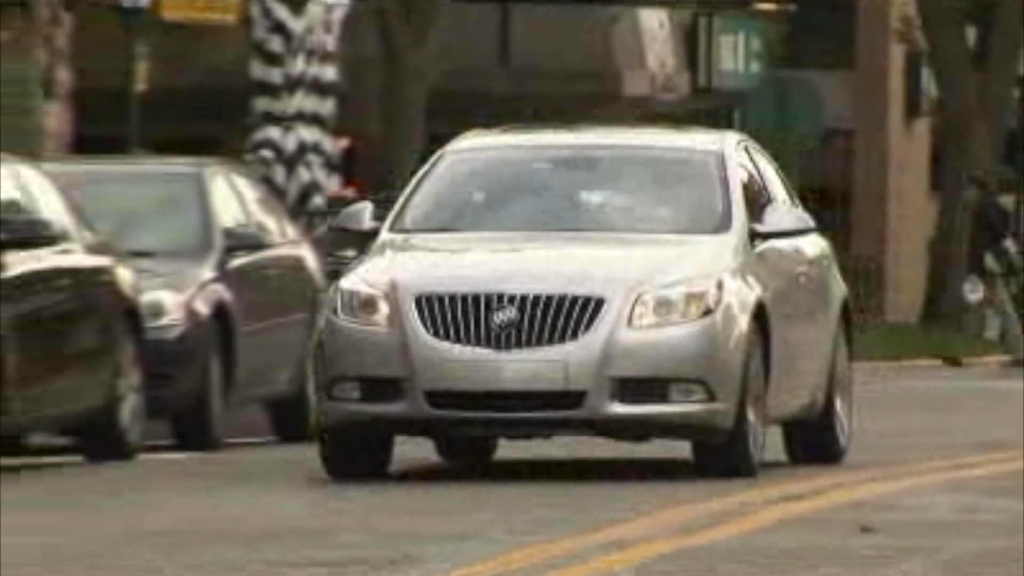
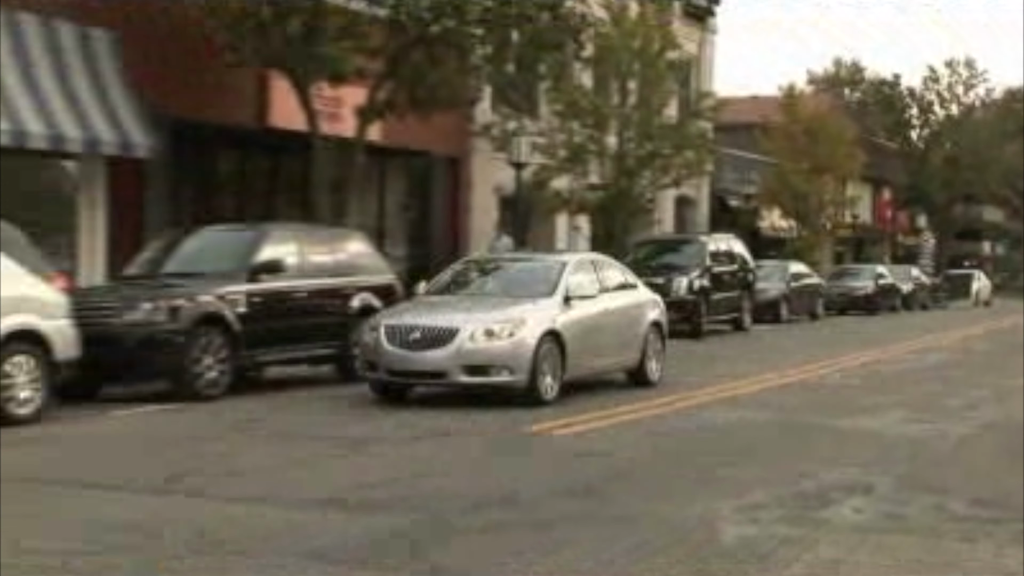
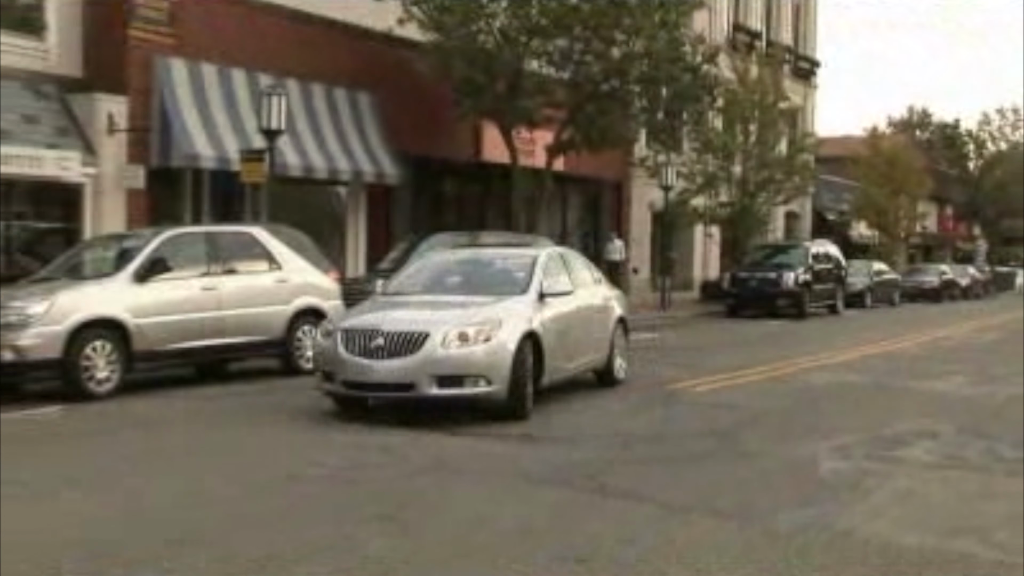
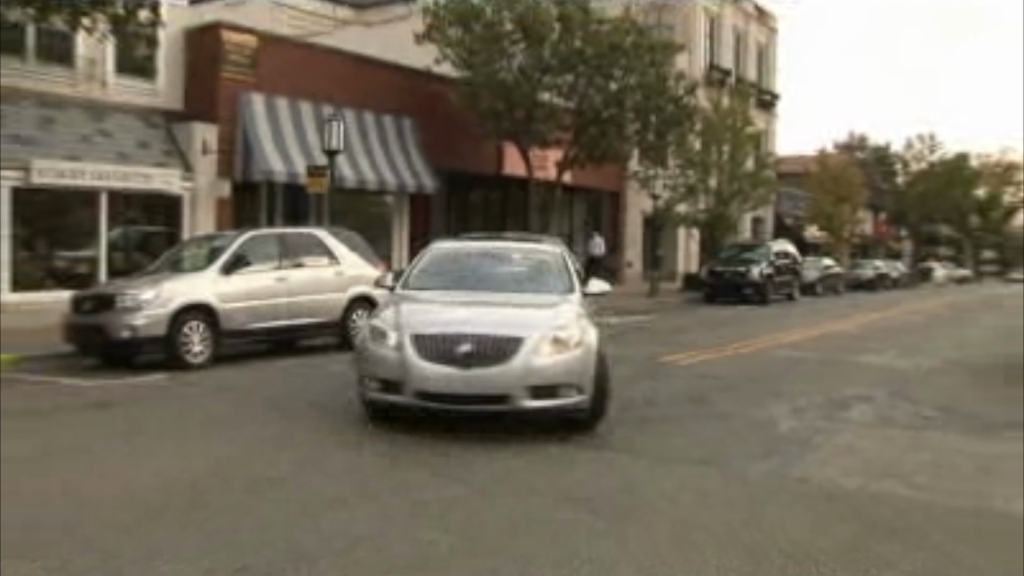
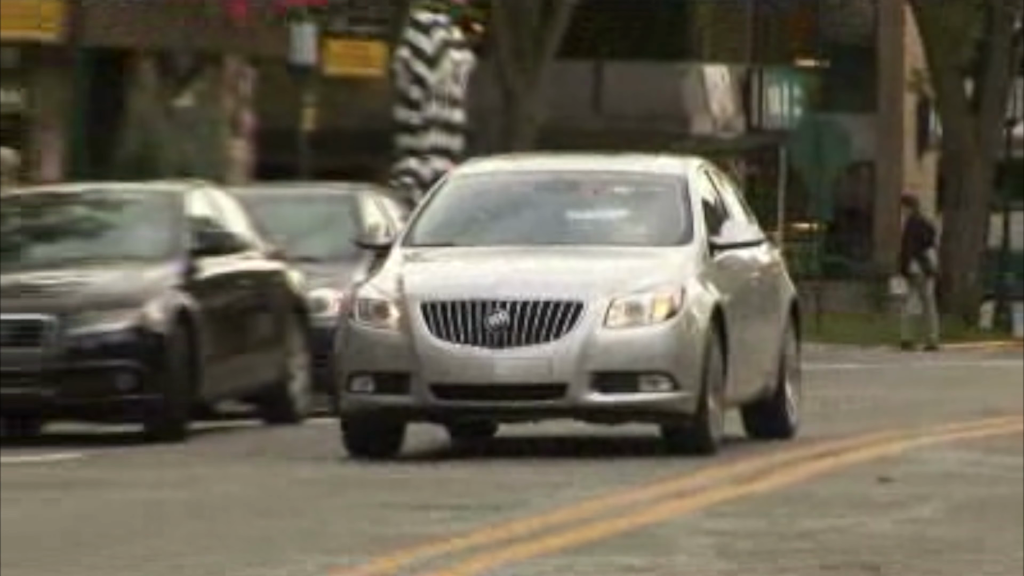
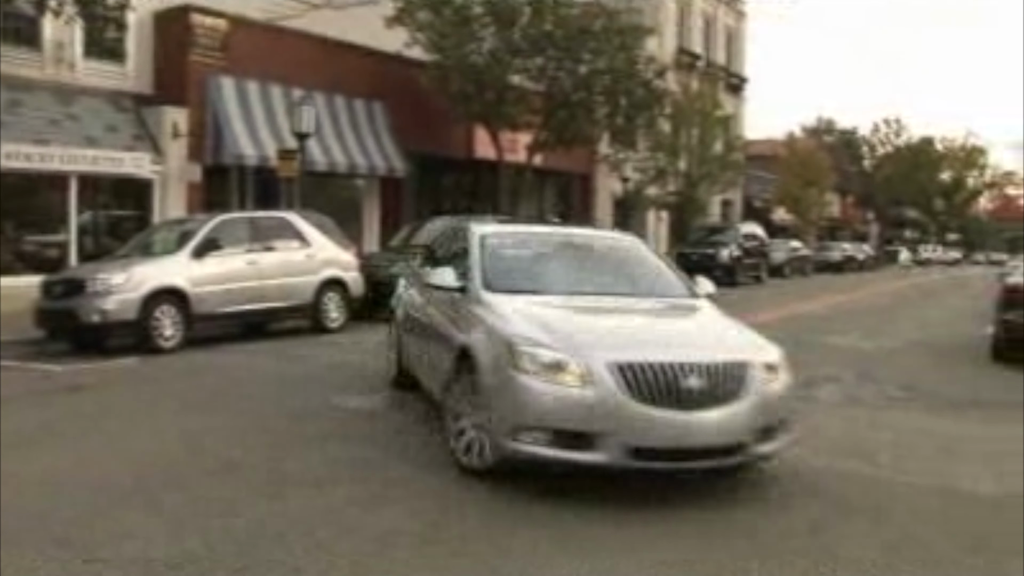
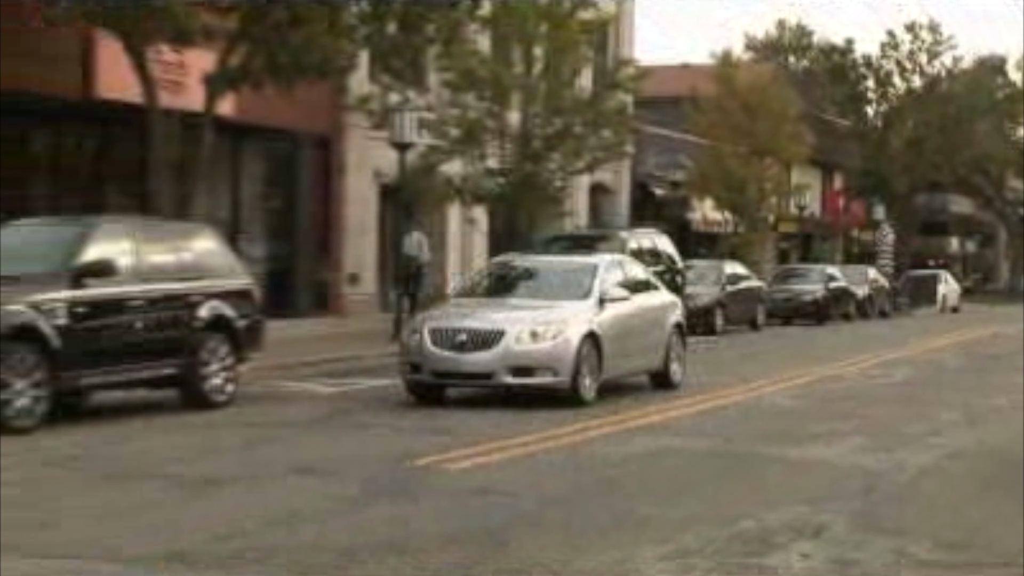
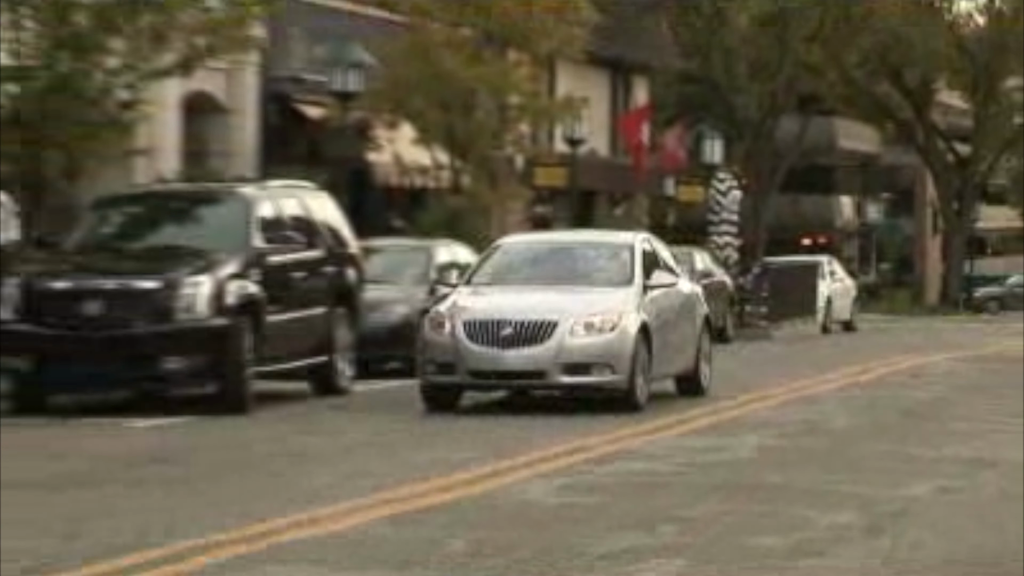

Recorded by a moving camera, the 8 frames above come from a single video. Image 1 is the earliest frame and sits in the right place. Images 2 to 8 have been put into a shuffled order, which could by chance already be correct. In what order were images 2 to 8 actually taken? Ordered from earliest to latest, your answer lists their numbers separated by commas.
5, 8, 7, 2, 3, 4, 6
